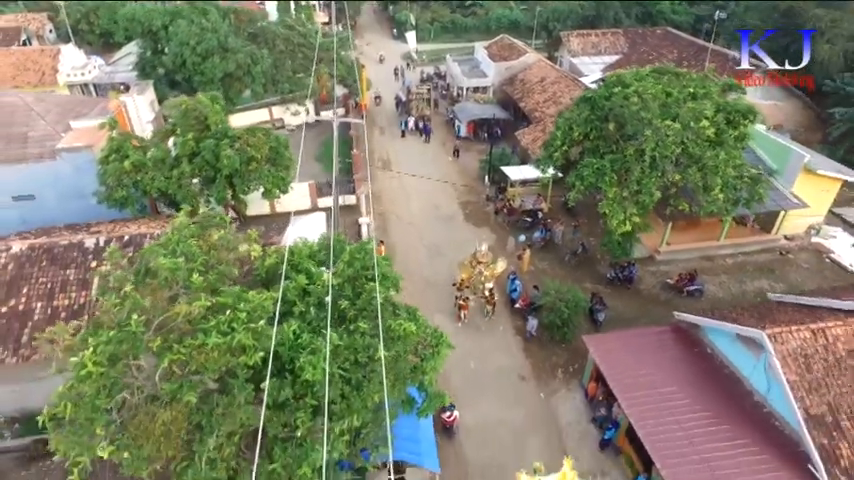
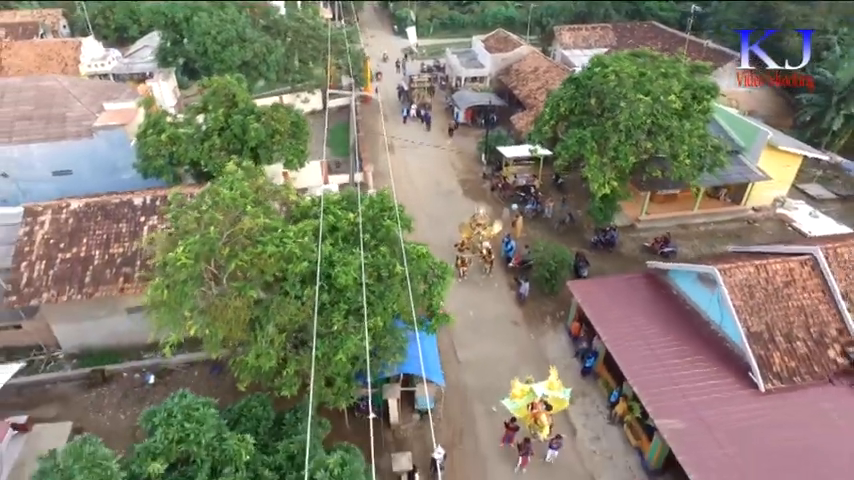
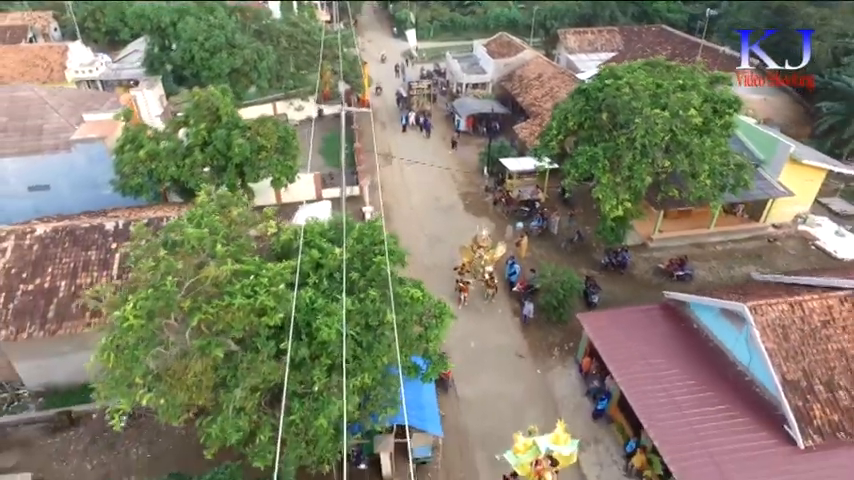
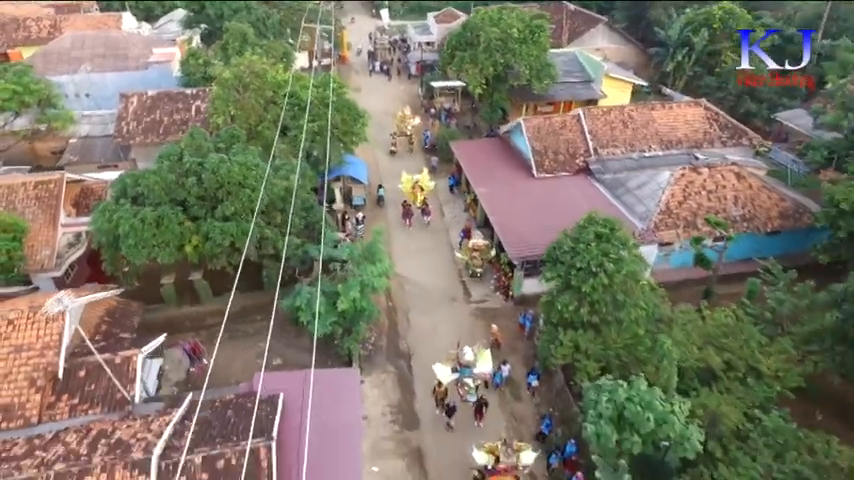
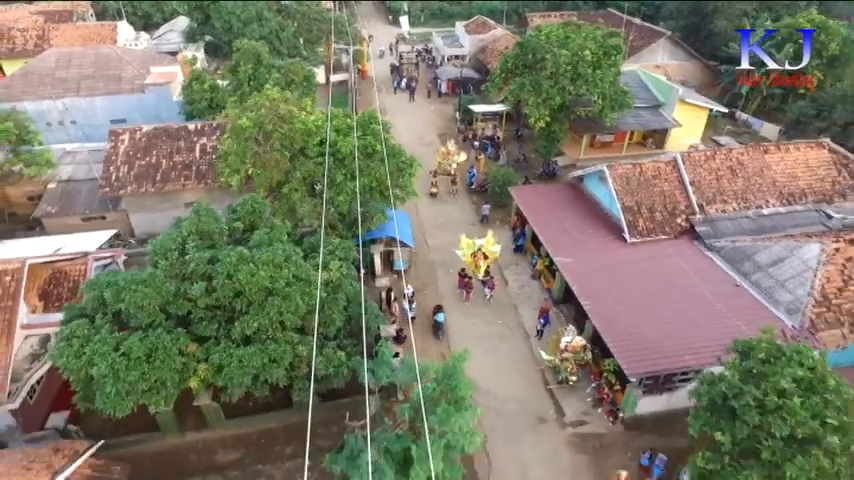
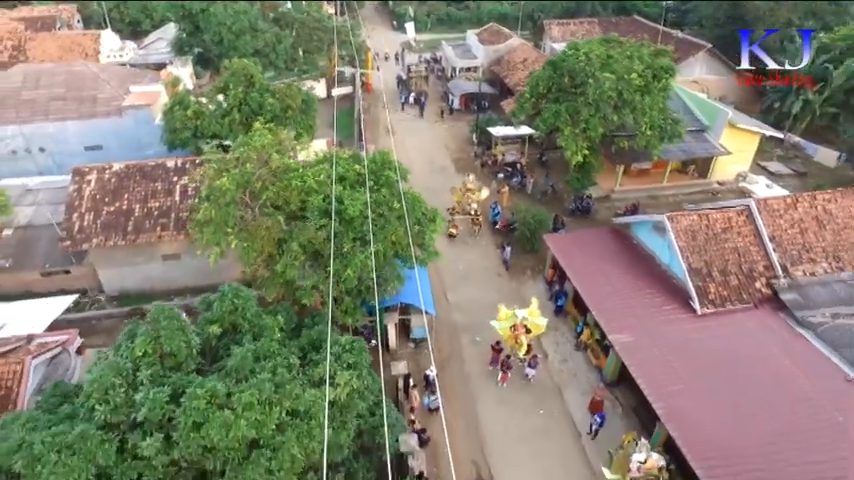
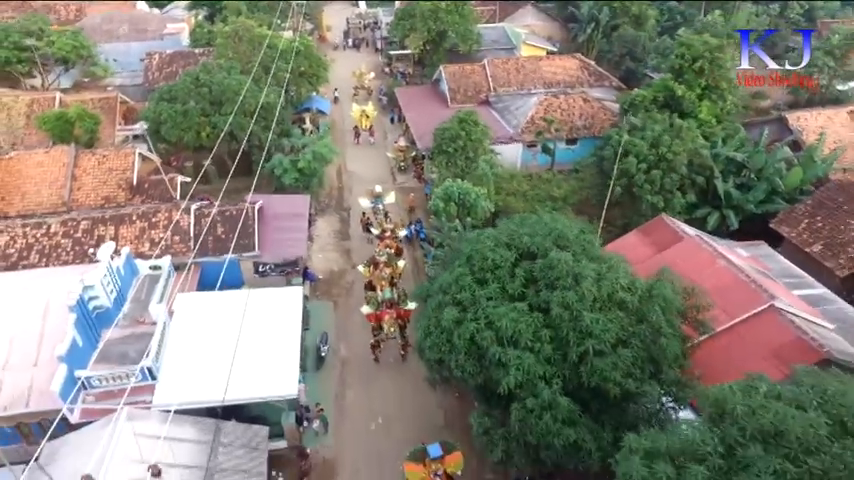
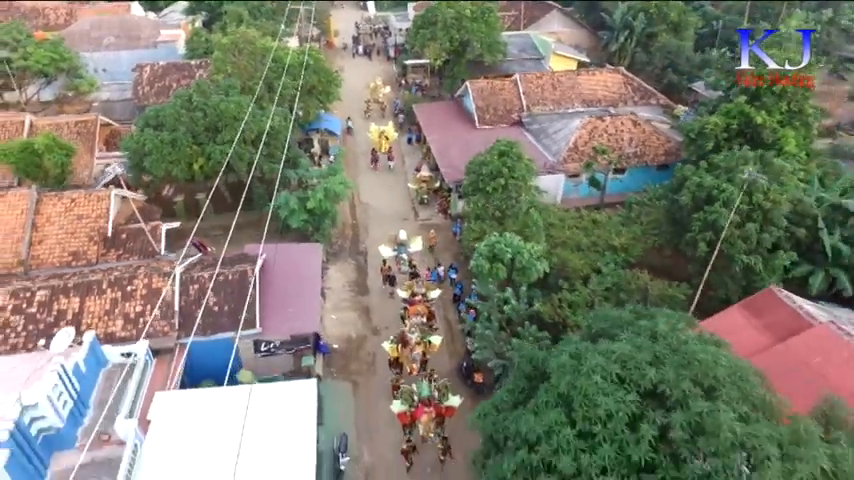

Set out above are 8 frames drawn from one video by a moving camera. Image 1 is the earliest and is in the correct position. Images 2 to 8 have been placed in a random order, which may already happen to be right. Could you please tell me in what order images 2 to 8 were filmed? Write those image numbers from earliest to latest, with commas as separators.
3, 2, 6, 5, 4, 8, 7
